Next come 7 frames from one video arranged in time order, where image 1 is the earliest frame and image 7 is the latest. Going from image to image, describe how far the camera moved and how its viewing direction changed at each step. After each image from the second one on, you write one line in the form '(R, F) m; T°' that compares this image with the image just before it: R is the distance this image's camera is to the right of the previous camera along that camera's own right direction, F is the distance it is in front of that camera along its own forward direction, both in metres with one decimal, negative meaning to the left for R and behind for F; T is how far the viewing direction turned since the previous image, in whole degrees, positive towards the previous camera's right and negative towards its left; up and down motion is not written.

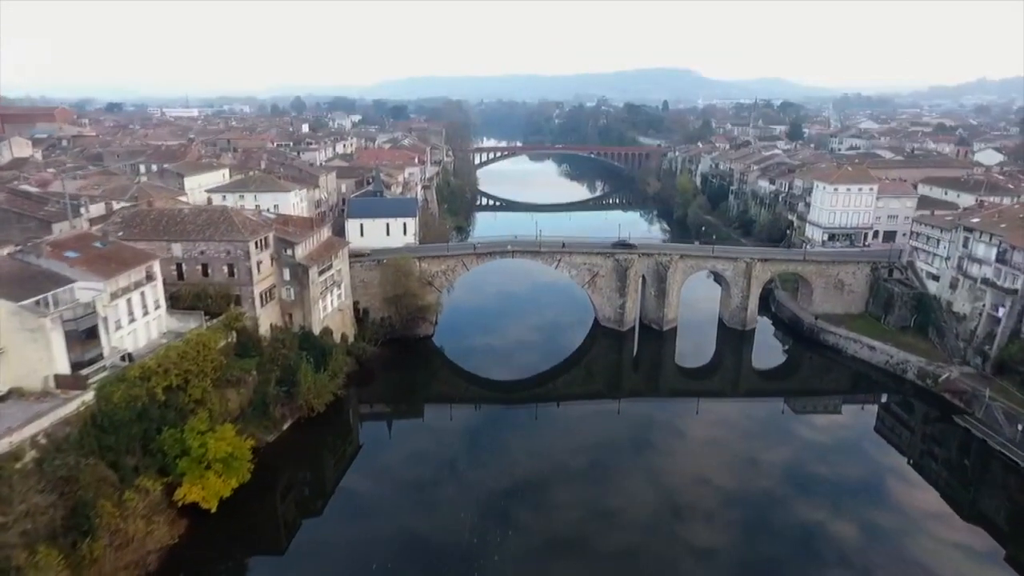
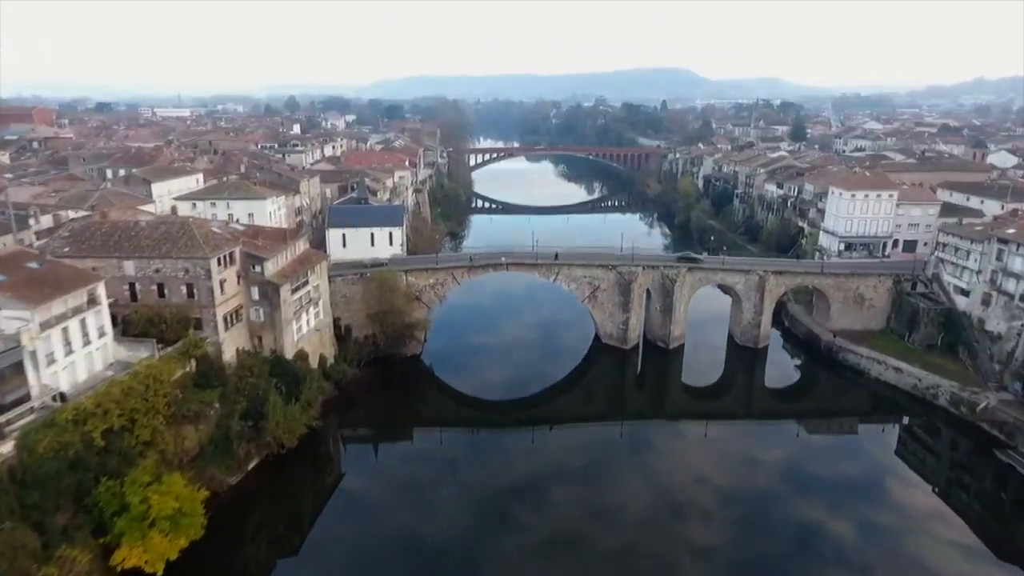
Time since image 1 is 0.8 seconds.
(+0.2, +3.0) m; 0°
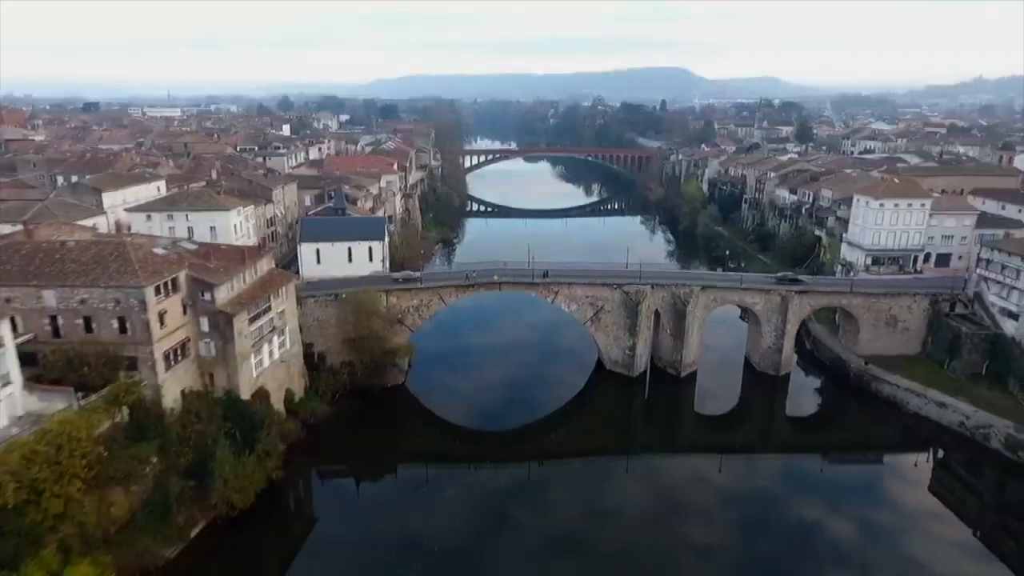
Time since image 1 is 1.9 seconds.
(+0.2, +3.9) m; 0°
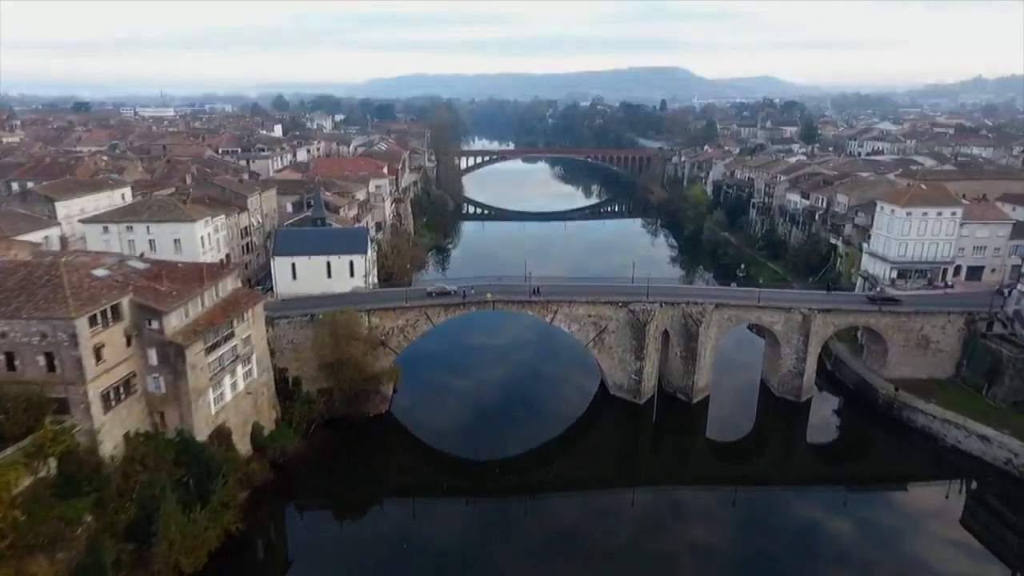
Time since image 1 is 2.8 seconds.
(+0.2, +3.1) m; 0°
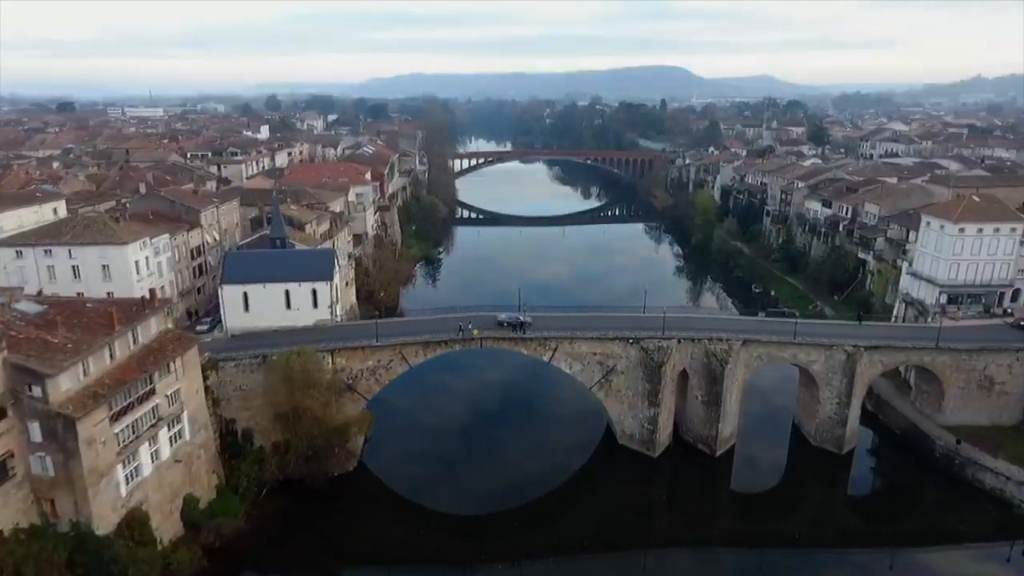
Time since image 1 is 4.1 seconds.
(+0.3, +4.7) m; 0°
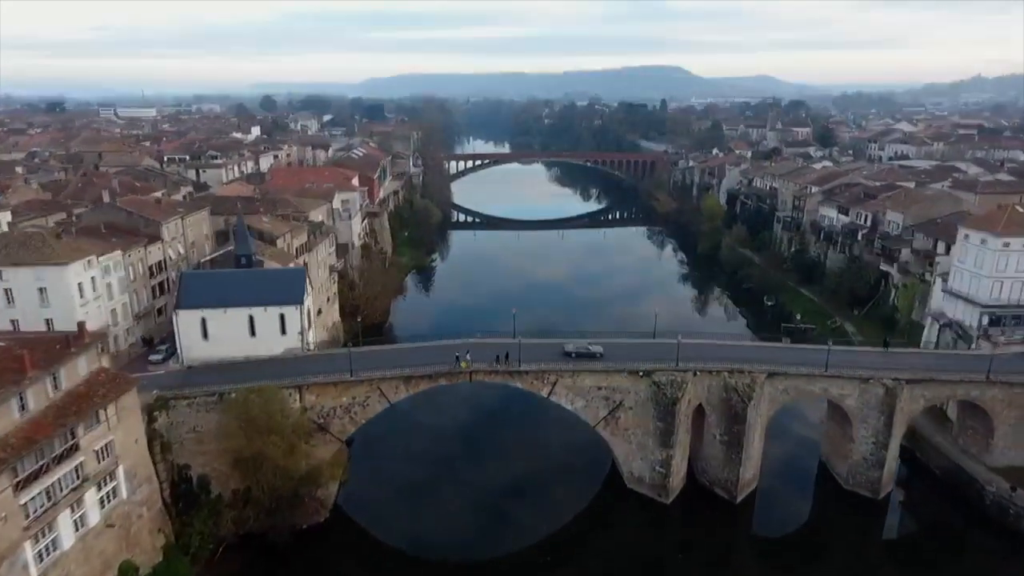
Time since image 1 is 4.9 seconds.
(+0.2, +3.1) m; 0°
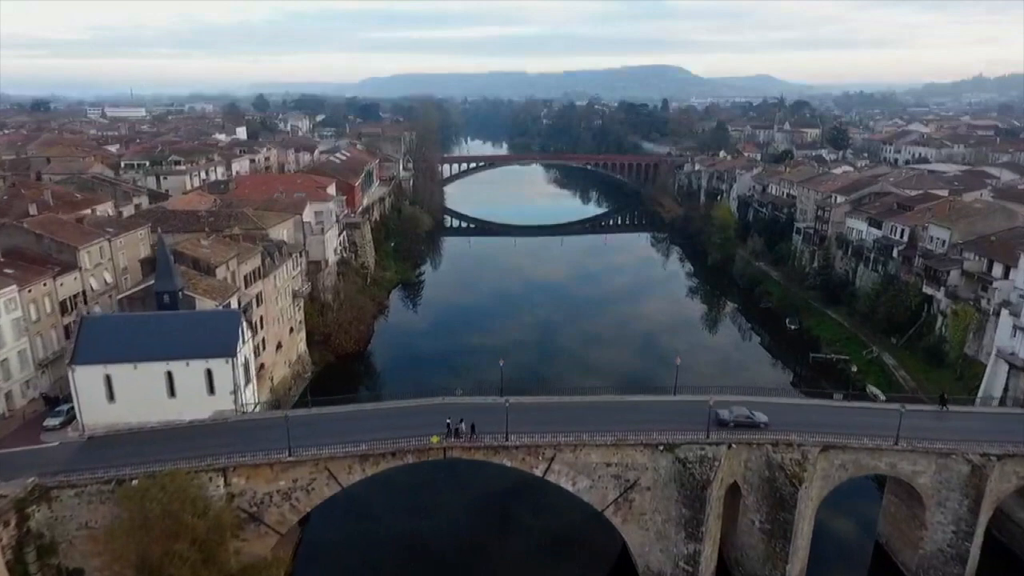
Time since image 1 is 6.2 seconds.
(+0.4, +4.8) m; 0°
